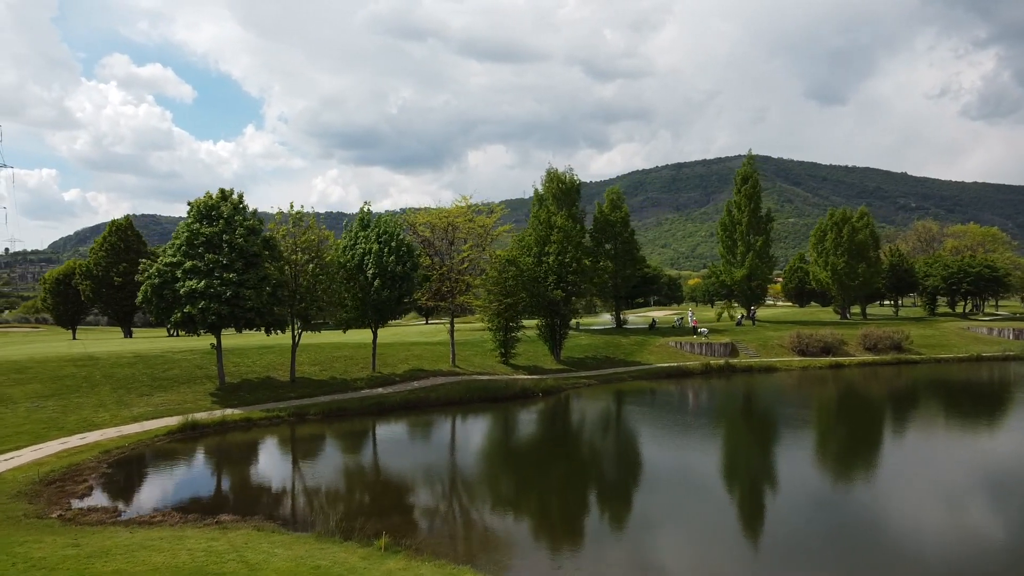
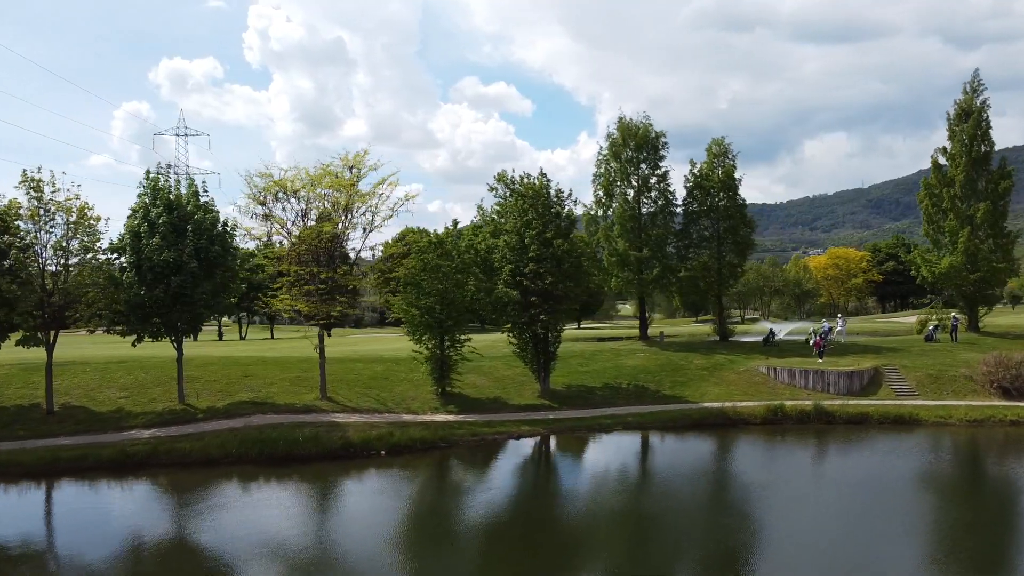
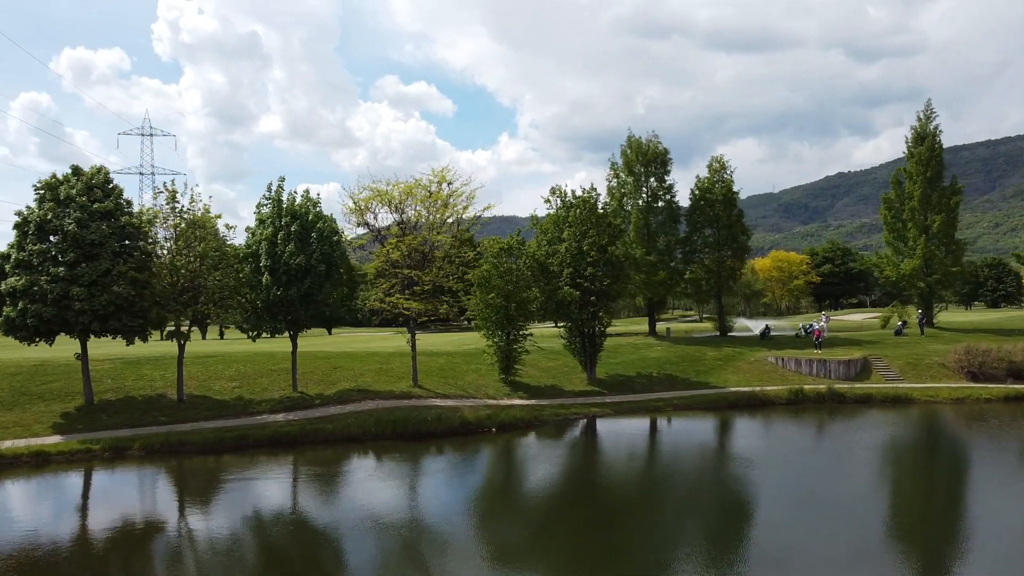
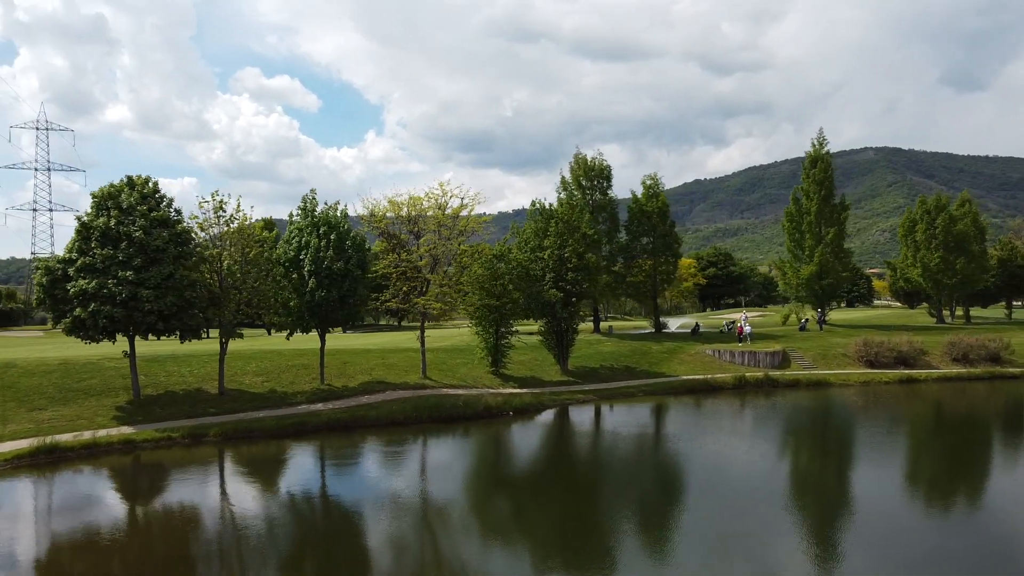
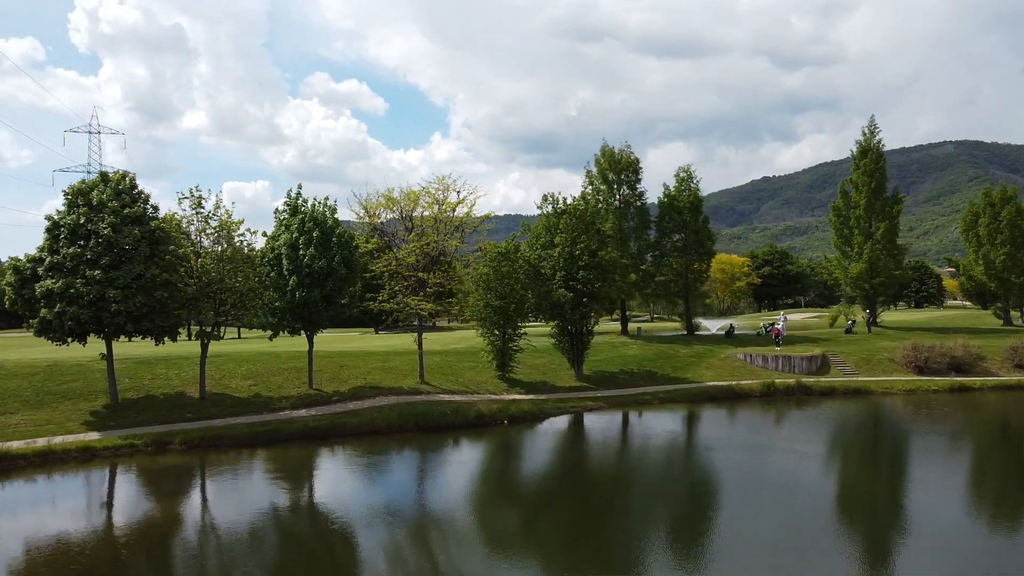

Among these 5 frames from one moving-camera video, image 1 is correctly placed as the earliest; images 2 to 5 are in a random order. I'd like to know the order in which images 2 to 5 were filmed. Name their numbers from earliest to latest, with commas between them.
4, 5, 3, 2
